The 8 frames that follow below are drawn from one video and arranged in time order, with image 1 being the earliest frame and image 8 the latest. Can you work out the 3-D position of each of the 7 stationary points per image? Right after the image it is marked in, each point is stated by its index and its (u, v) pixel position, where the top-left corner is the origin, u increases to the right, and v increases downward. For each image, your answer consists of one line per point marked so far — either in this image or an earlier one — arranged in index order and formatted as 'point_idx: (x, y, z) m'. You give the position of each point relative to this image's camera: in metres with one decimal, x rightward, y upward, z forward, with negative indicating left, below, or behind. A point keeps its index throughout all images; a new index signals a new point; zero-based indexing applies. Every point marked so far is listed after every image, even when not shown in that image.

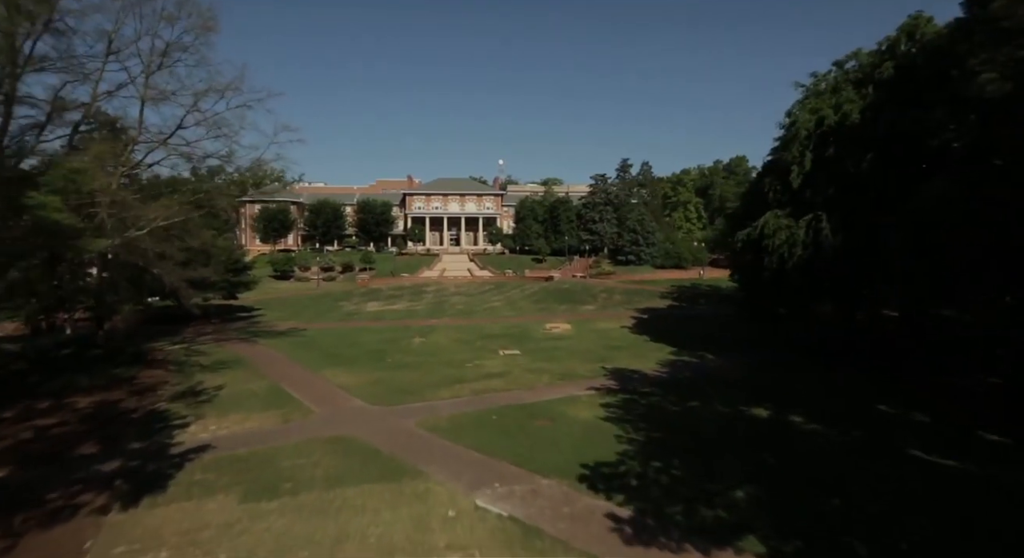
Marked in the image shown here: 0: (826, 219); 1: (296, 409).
0: (+11.1, +2.2, +17.9) m
1: (-6.8, -4.1, +15.8) m
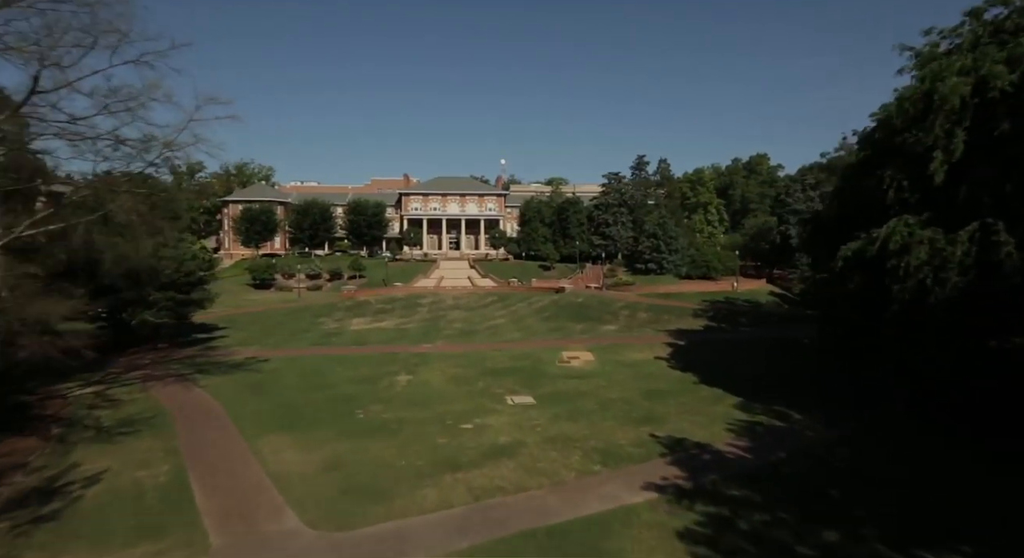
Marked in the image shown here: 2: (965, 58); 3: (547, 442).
0: (+11.5, +1.2, +11.8) m
1: (-6.4, -5.0, +9.8) m
2: (+12.5, +6.1, +13.9) m
3: (+1.1, -4.9, +15.1) m
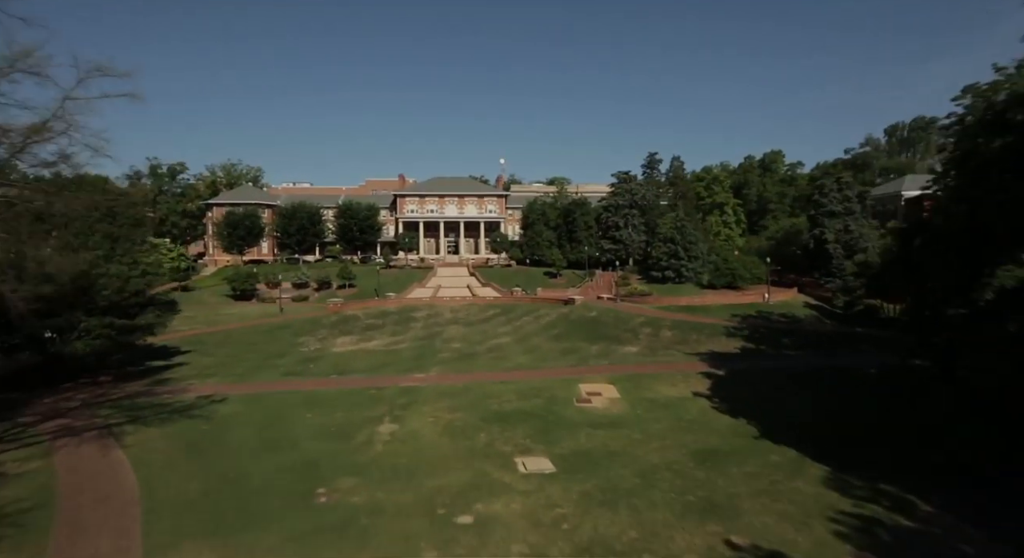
0: (+11.9, +0.4, +7.2) m
1: (-6.0, -6.0, +5.2) m
2: (+12.8, +5.2, +9.3) m
3: (+1.4, -5.8, +10.6) m
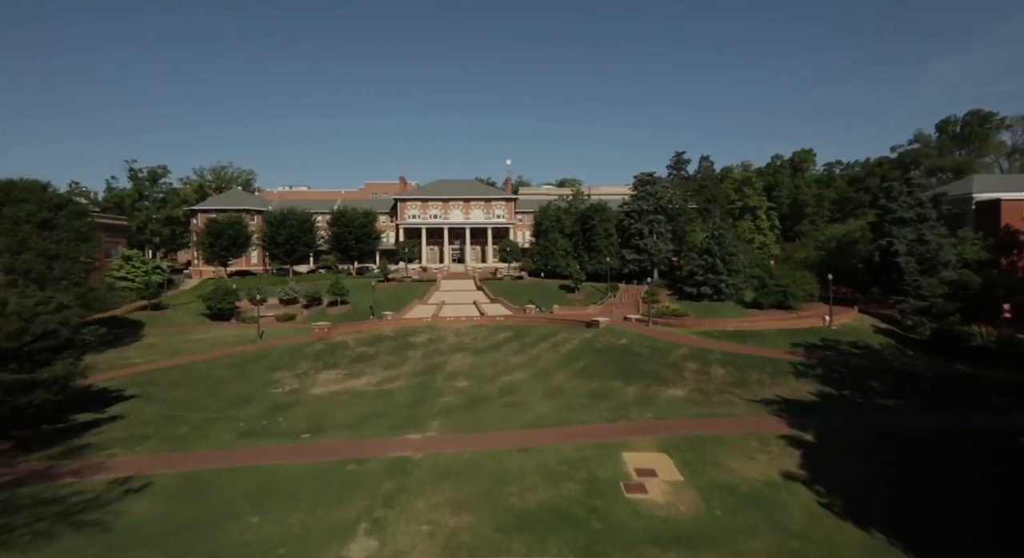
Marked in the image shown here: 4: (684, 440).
0: (+12.5, -0.9, +1.3) m
1: (-5.4, -7.3, -0.6) m
2: (+13.4, +4.0, +3.4) m
3: (+2.1, -7.1, +4.7) m
4: (+6.6, -6.1, +19.3) m
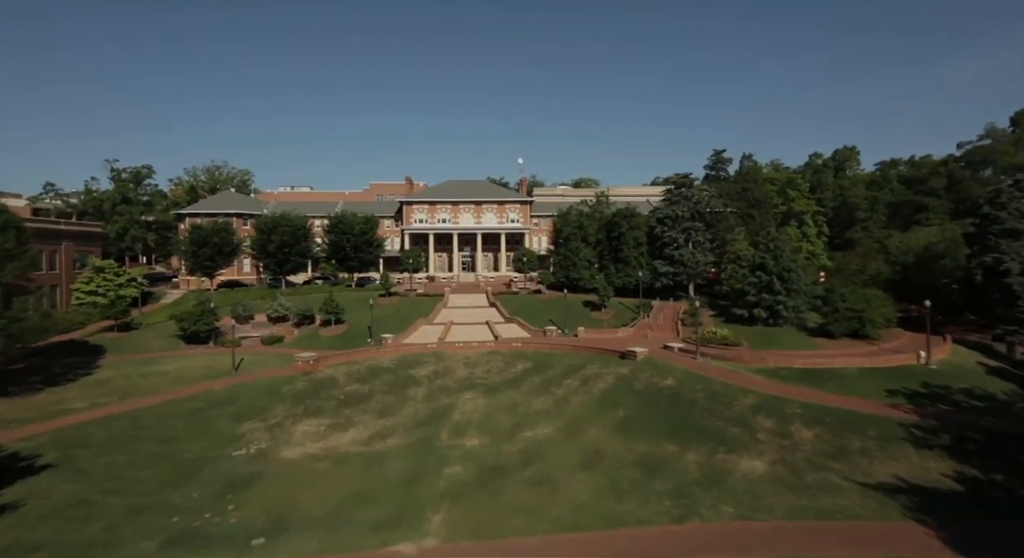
0: (+13.0, -2.4, -4.8) m
1: (-4.9, -8.7, -6.3) m
2: (+14.0, +2.5, -2.8) m
3: (+2.7, -8.5, -1.2) m
4: (+7.4, -7.6, +13.3) m
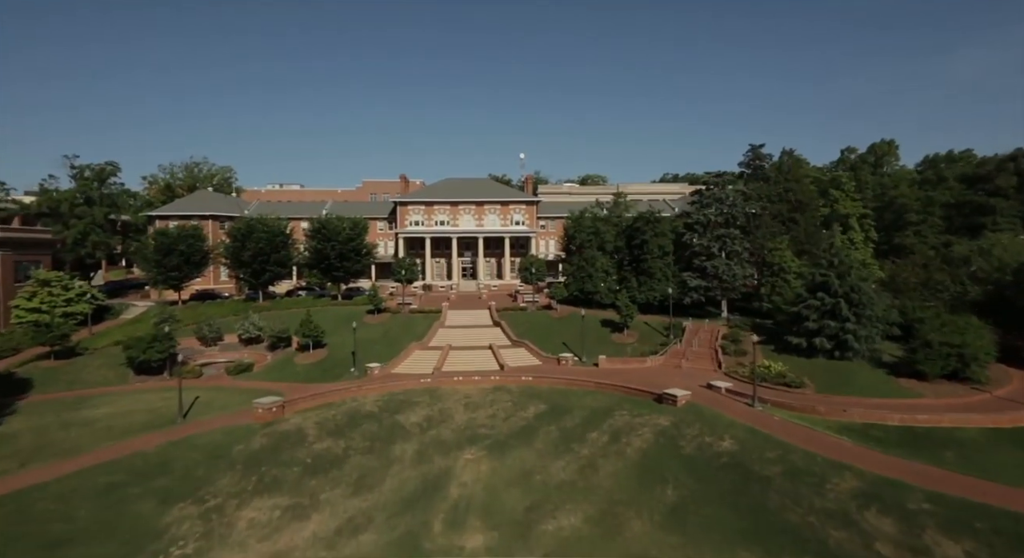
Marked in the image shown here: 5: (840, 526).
0: (+13.5, -4.0, -10.8) m
1: (-4.4, -10.3, -12.2) m
2: (+14.5, +0.9, -8.8) m
3: (+3.2, -10.1, -7.1) m
4: (+8.0, -9.0, +7.3) m
5: (+10.3, -7.7, +15.7) m
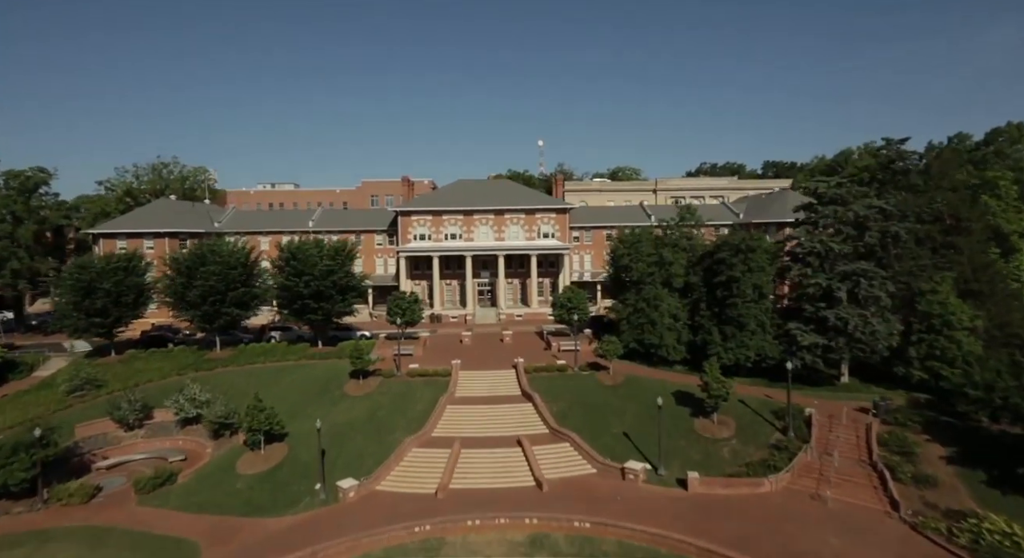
0: (+14.0, -8.2, -22.6) m
1: (-4.0, -14.7, -23.2) m
2: (+15.0, -3.3, -20.7) m
3: (+3.8, -14.3, -18.4) m
4: (+9.0, -12.8, -4.1) m
5: (+11.5, -11.3, +4.1) m
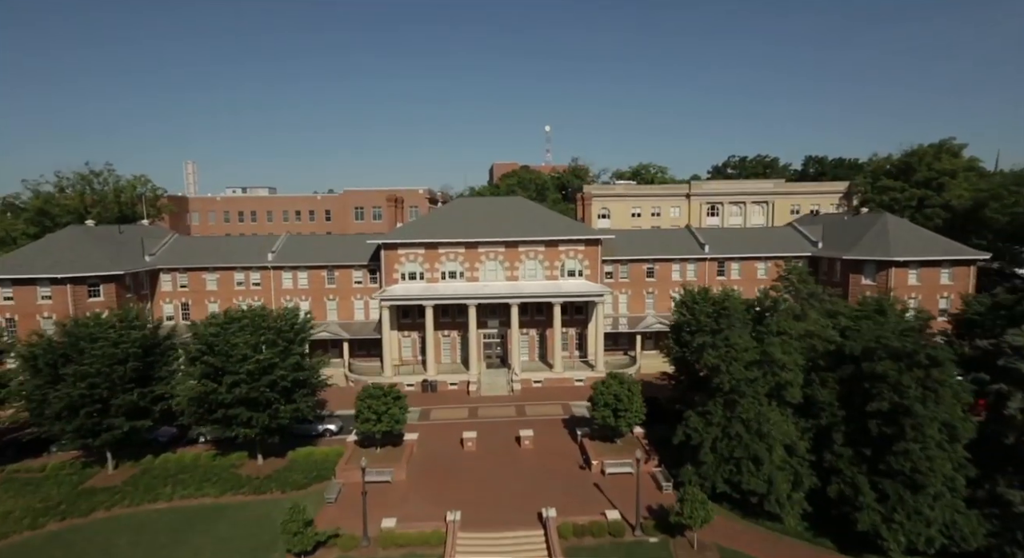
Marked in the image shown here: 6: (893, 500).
0: (+14.6, -14.5, -33.9) m
1: (-3.4, -20.9, -34.2) m
2: (+15.7, -9.5, -32.2) m
3: (+4.5, -20.4, -29.4) m
4: (+9.8, -18.5, -15.3) m
5: (+12.4, -16.7, -7.1) m
6: (+13.6, -7.9, +17.4) m
